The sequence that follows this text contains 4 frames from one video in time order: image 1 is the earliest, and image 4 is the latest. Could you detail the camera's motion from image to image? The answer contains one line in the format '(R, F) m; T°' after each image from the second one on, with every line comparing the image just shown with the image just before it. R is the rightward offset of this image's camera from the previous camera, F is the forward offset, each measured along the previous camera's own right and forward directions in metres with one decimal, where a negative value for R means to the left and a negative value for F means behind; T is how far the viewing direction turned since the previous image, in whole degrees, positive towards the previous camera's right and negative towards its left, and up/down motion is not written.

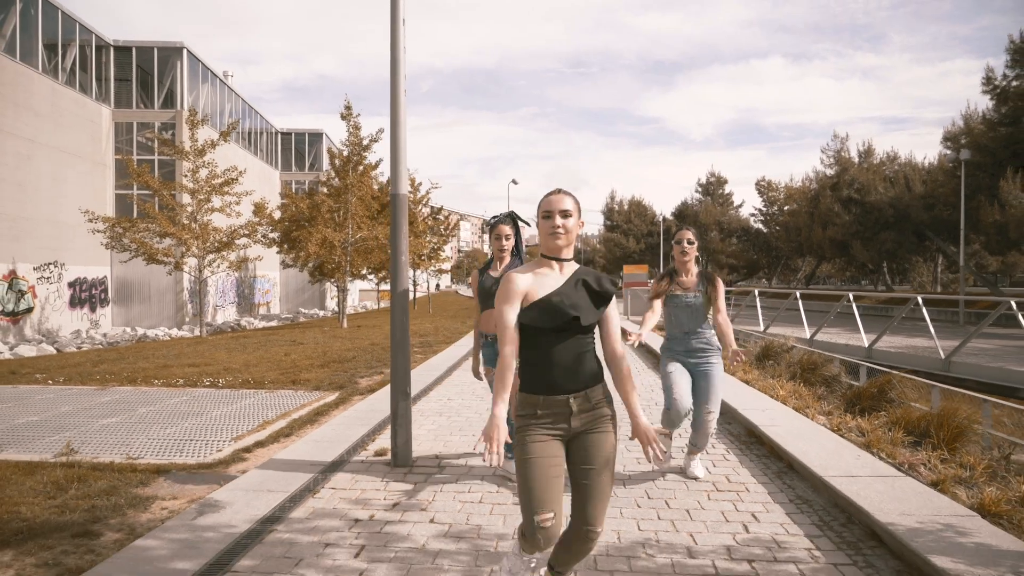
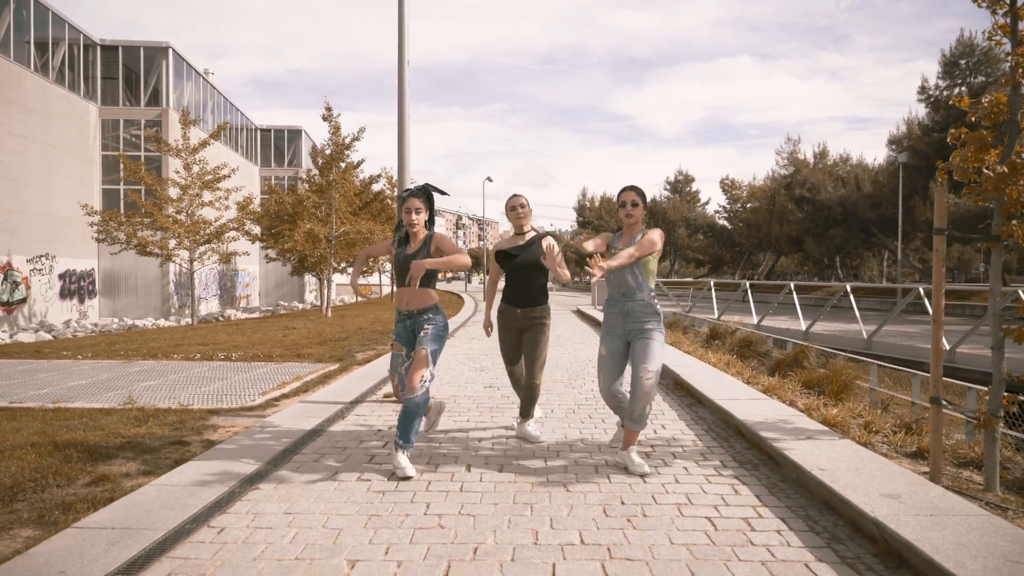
(0.0, -1.6) m; +2°
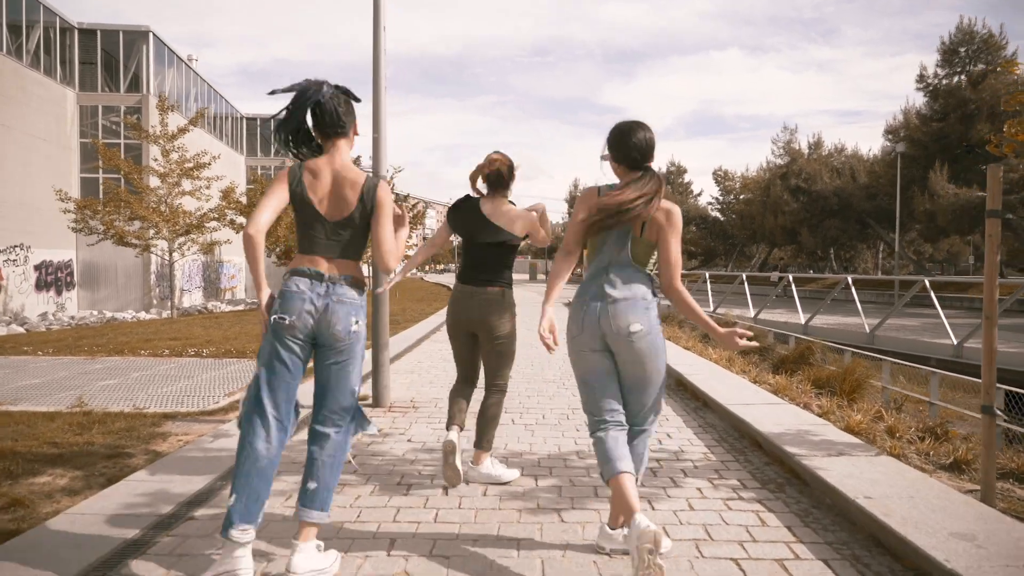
(0.0, +0.7) m; +1°
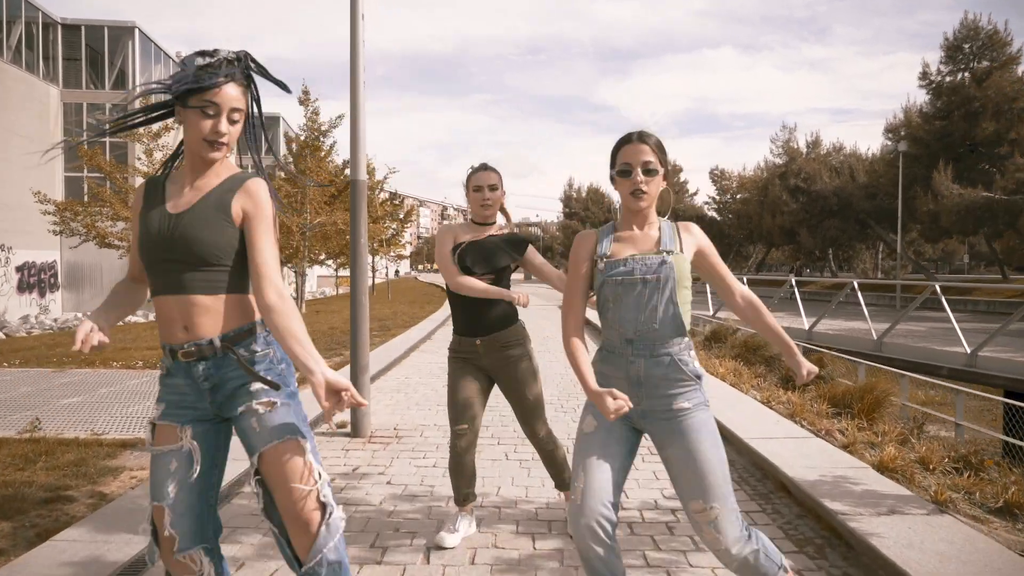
(0.0, +0.6) m; 0°
